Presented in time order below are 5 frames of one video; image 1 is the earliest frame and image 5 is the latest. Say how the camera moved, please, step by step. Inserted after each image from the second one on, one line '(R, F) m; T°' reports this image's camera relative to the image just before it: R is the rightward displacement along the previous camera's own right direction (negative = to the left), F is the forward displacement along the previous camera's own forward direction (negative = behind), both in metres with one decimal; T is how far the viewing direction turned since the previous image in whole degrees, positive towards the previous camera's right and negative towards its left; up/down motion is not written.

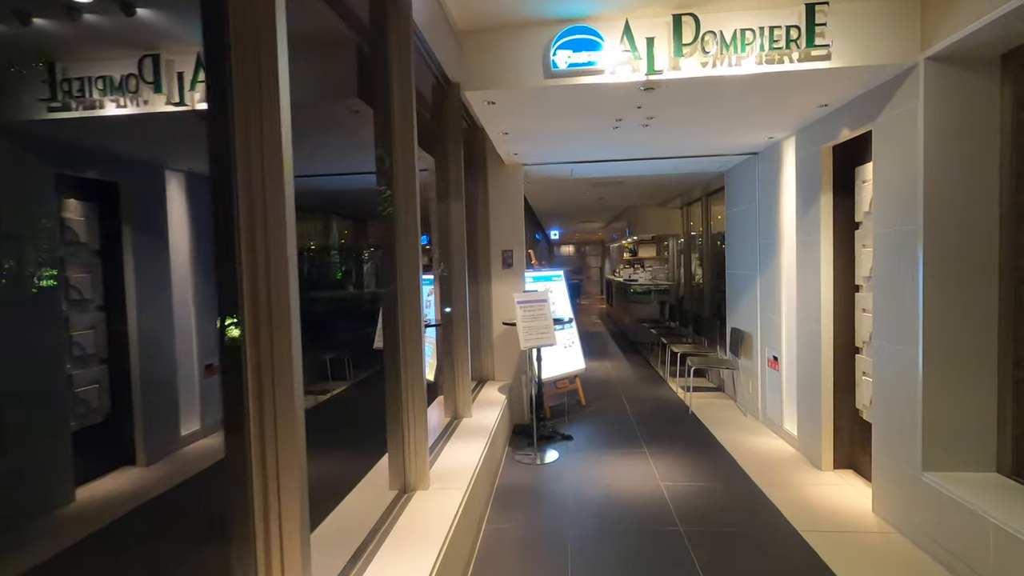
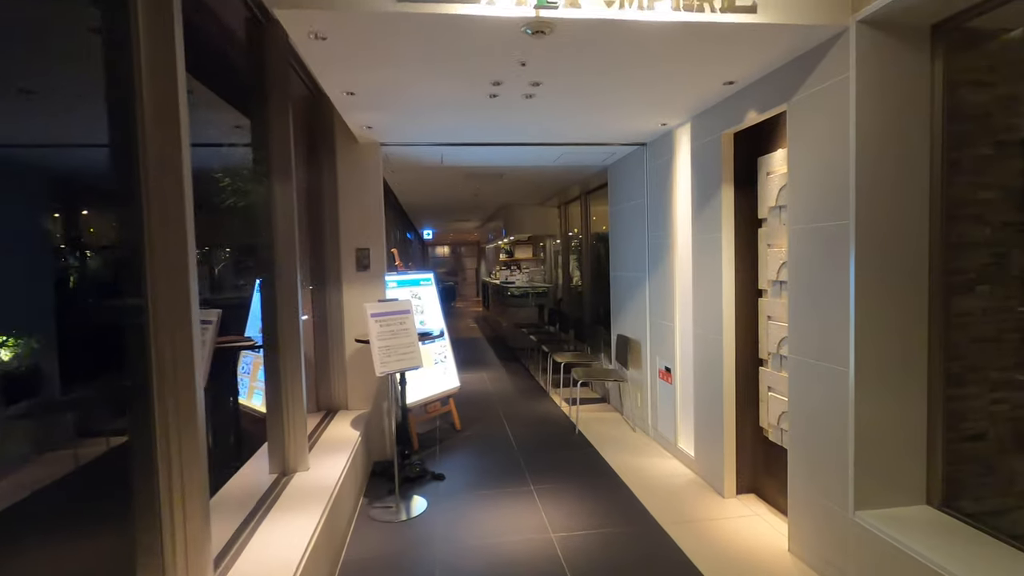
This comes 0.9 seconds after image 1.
(+0.1, +0.8) m; +13°
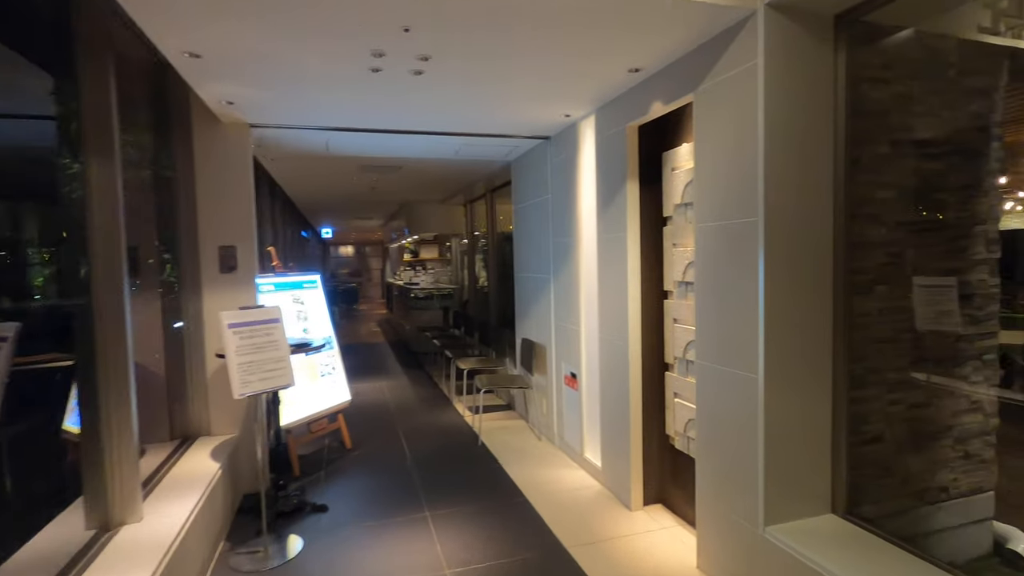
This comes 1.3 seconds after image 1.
(+0.1, +0.3) m; +10°
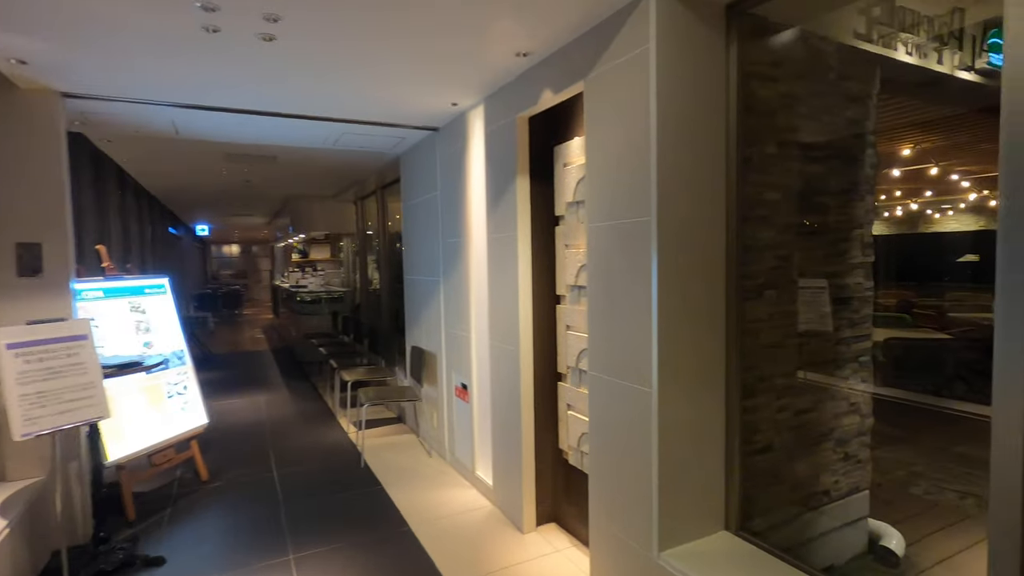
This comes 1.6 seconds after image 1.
(+0.1, +0.3) m; +10°
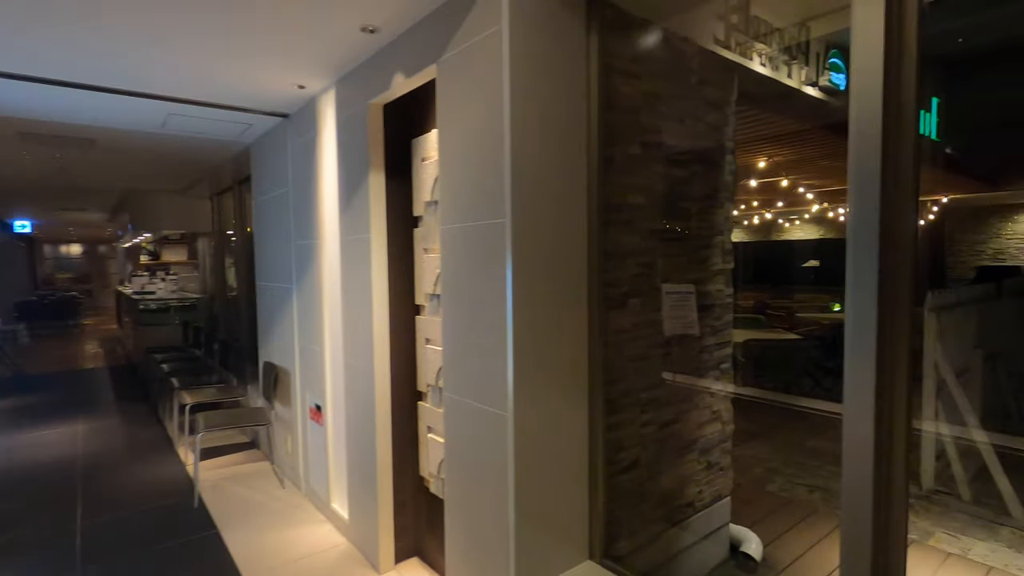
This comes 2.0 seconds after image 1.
(+0.2, +0.2) m; +11°
